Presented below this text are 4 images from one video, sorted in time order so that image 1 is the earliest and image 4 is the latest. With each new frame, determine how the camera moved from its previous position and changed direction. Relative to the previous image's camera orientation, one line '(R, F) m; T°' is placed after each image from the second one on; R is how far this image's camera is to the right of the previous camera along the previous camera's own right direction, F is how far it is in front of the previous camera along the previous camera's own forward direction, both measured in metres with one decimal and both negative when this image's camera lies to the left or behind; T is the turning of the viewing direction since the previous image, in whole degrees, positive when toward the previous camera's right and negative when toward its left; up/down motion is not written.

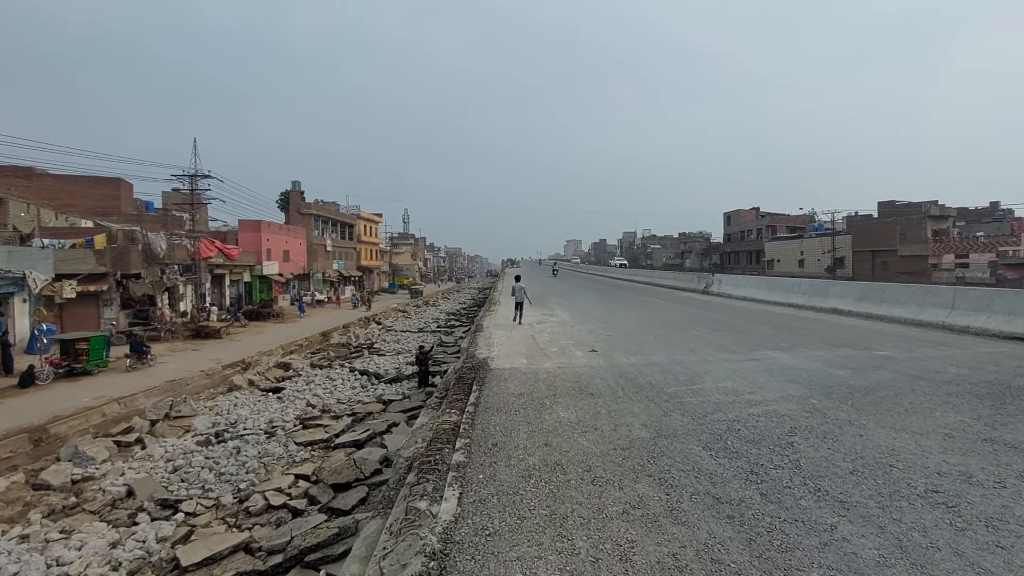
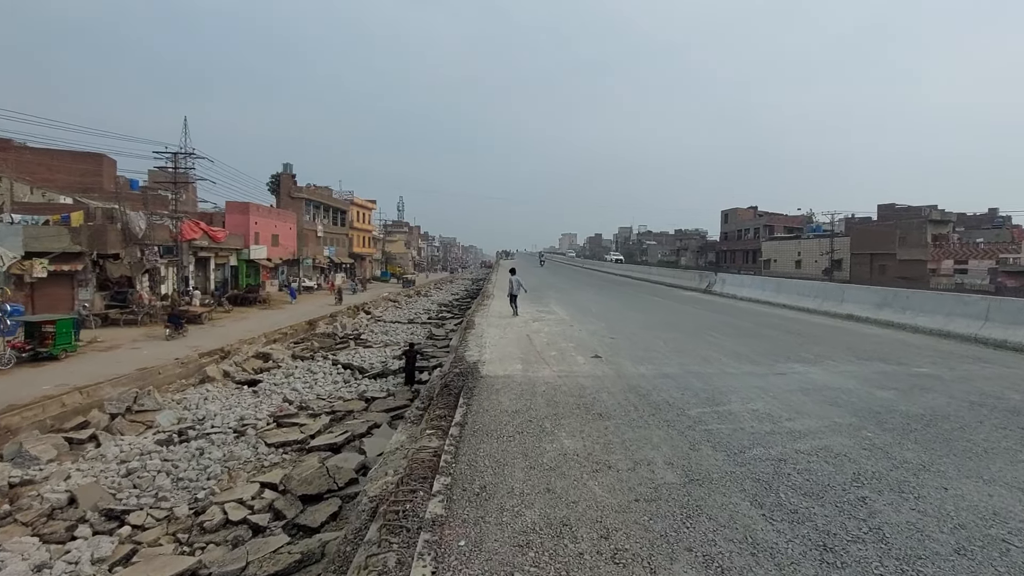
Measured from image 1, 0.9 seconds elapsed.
(0.0, +0.9) m; +1°
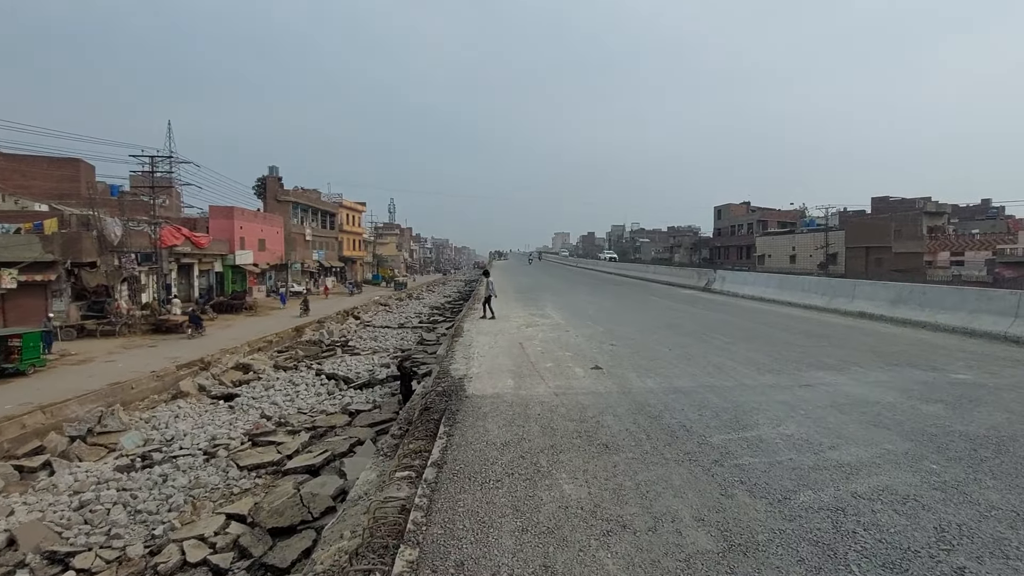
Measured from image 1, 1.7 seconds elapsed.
(+0.1, +0.8) m; +1°
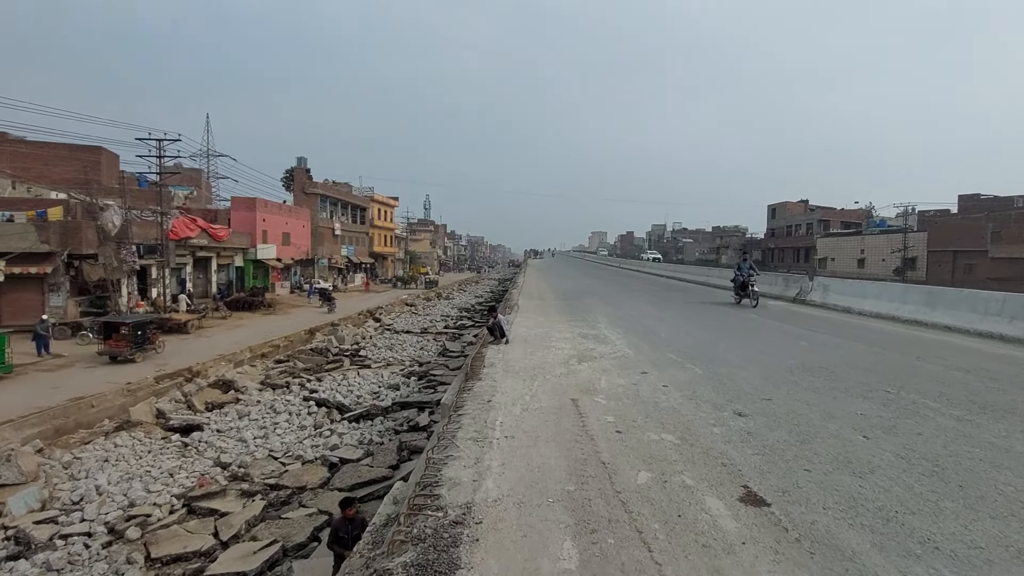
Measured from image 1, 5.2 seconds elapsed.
(-0.2, +3.4) m; -4°
